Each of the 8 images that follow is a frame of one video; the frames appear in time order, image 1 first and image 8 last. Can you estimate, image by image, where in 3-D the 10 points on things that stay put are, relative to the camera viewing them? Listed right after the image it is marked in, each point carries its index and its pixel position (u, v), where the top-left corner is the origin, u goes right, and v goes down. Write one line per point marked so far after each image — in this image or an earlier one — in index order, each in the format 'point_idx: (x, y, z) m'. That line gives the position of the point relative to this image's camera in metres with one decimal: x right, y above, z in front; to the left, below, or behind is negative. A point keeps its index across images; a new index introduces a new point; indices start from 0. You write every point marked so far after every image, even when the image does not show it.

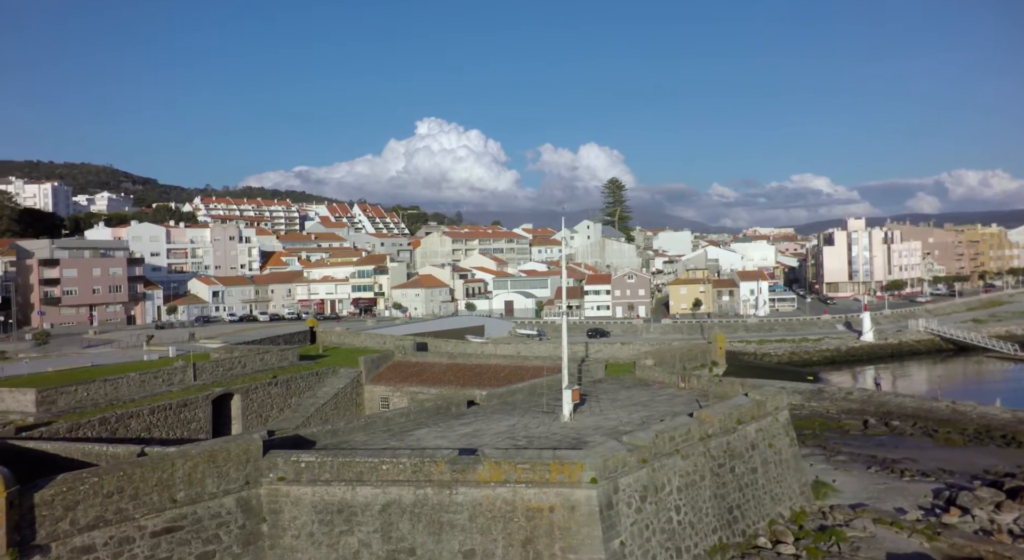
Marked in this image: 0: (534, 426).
0: (+0.4, -3.0, +18.9) m
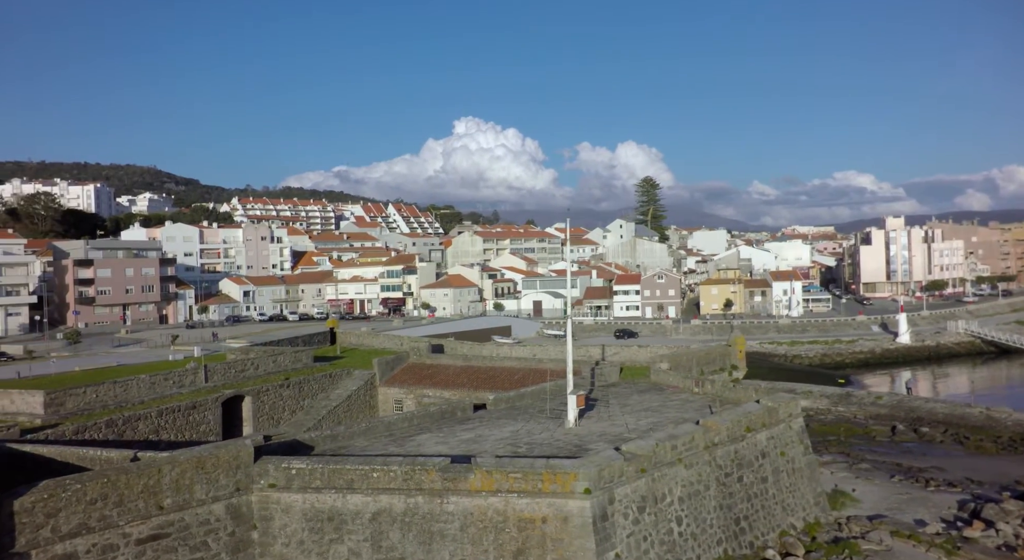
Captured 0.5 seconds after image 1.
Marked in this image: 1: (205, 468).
0: (+0.5, -3.1, +18.6) m
1: (-4.8, -2.9, +14.3) m
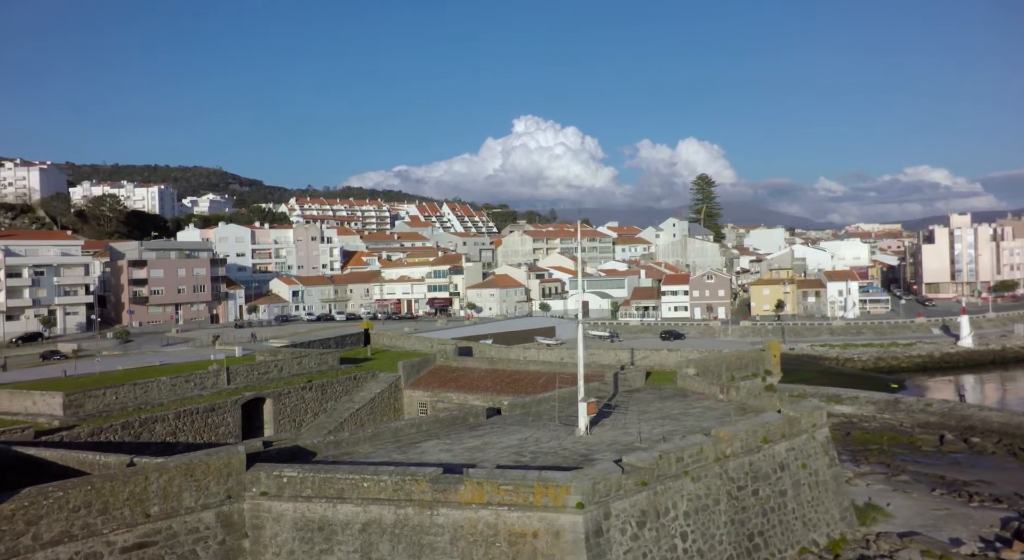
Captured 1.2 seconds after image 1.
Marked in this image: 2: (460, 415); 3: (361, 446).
0: (+0.7, -3.1, +18.1) m
1: (-4.9, -3.0, +14.2) m
2: (-1.1, -2.9, +19.9) m
3: (-2.9, -3.2, +17.9) m
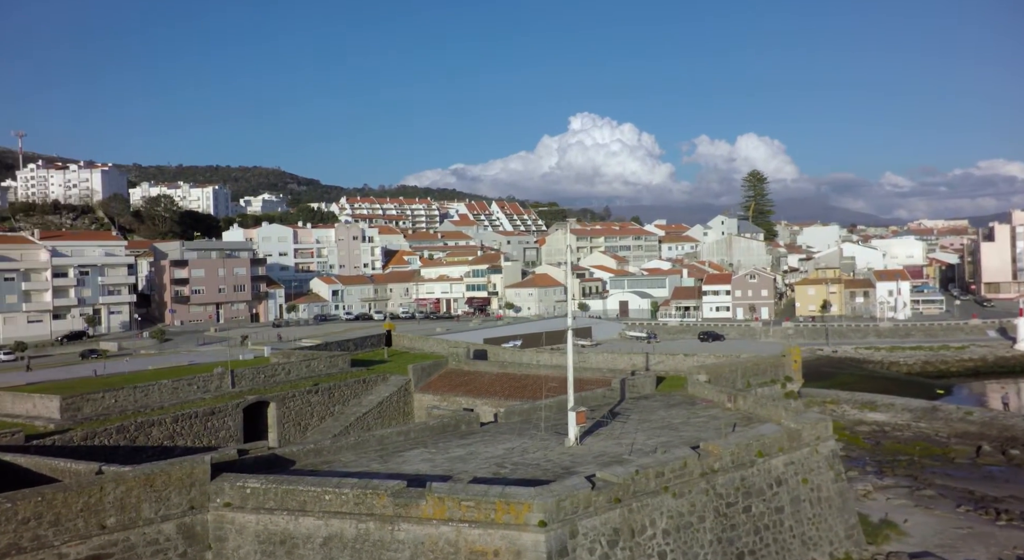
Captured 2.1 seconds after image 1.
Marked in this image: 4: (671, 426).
0: (+0.4, -3.2, +17.5) m
1: (-5.4, -3.1, +14.0) m
2: (-1.2, -3.0, +19.4) m
3: (-3.2, -3.3, +17.5) m
4: (+3.3, -3.1, +19.4) m
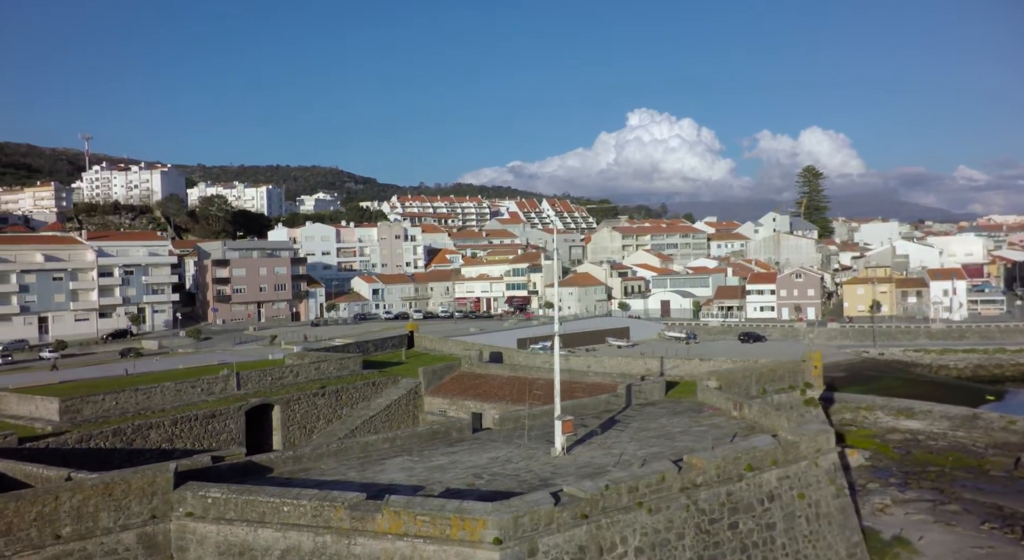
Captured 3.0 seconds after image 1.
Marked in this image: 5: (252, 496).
0: (+0.1, -3.3, +16.9) m
1: (-6.0, -3.2, +13.8) m
2: (-1.4, -3.1, +18.9) m
3: (-3.5, -3.4, +17.2) m
4: (+3.1, -3.1, +18.6) m
5: (-3.9, -3.3, +13.9) m
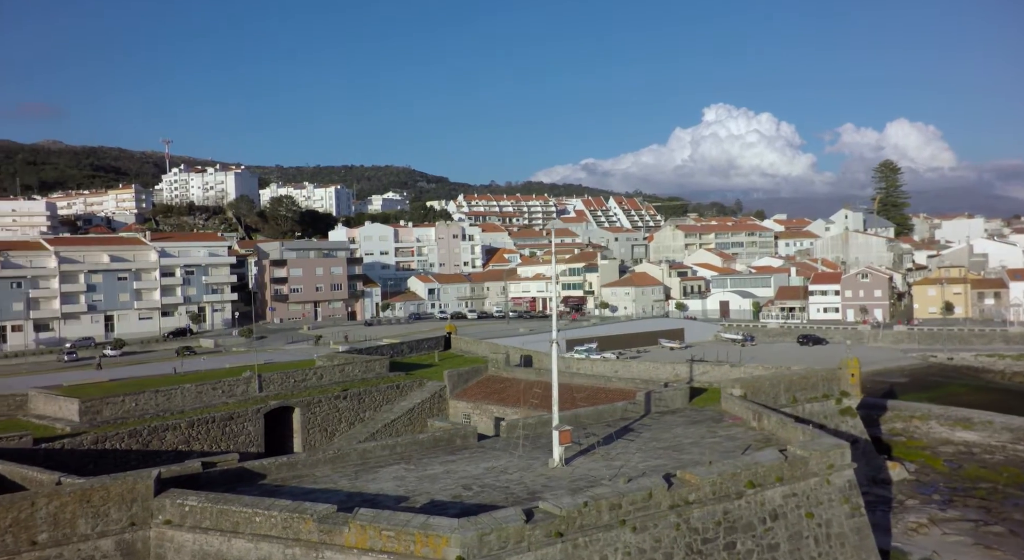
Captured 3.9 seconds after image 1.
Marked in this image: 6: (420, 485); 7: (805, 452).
0: (0.0, -3.4, +16.4) m
1: (-6.3, -3.3, +13.8) m
2: (-1.3, -3.2, +18.5) m
3: (-3.5, -3.5, +17.0) m
4: (+3.2, -3.2, +17.8) m
5: (-4.2, -3.3, +13.7) m
6: (-1.6, -3.5, +15.9) m
7: (+4.9, -2.9, +15.6) m
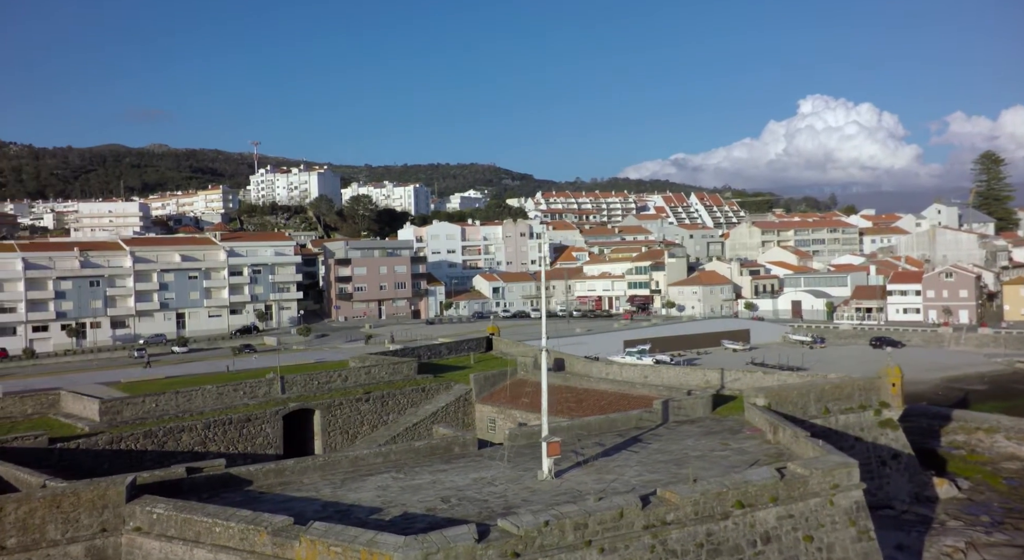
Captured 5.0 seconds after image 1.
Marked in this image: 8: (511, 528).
0: (-0.3, -3.5, +15.7) m
1: (-6.8, -3.4, +13.9) m
2: (-1.3, -3.2, +18.0) m
3: (-3.7, -3.5, +16.7) m
4: (+3.1, -3.3, +16.8) m
5: (-4.7, -3.4, +13.6) m
6: (-1.9, -3.6, +15.4) m
7: (+4.6, -3.0, +14.4) m
8: (0.0, -3.3, +12.3) m
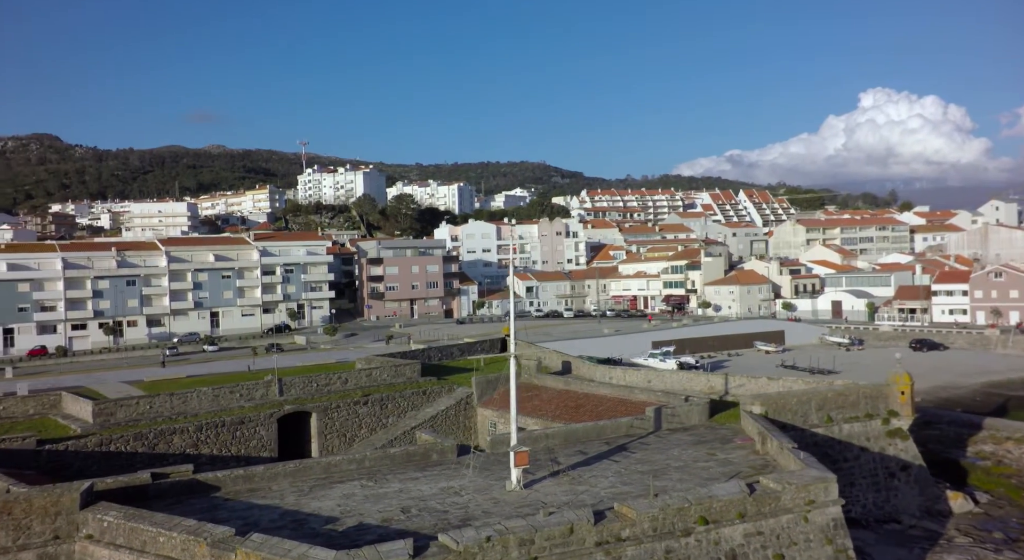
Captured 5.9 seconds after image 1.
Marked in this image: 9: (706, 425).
0: (-0.8, -3.5, +15.2) m
1: (-7.4, -3.4, +13.8) m
2: (-1.7, -3.3, +17.6) m
3: (-4.2, -3.6, +16.4) m
4: (+2.6, -3.3, +16.1) m
5: (-5.4, -3.5, +13.3) m
6: (-2.4, -3.6, +15.0) m
7: (+3.9, -3.0, +13.6) m
8: (-0.8, -3.4, +11.8) m
9: (+4.1, -3.0, +19.3) m
